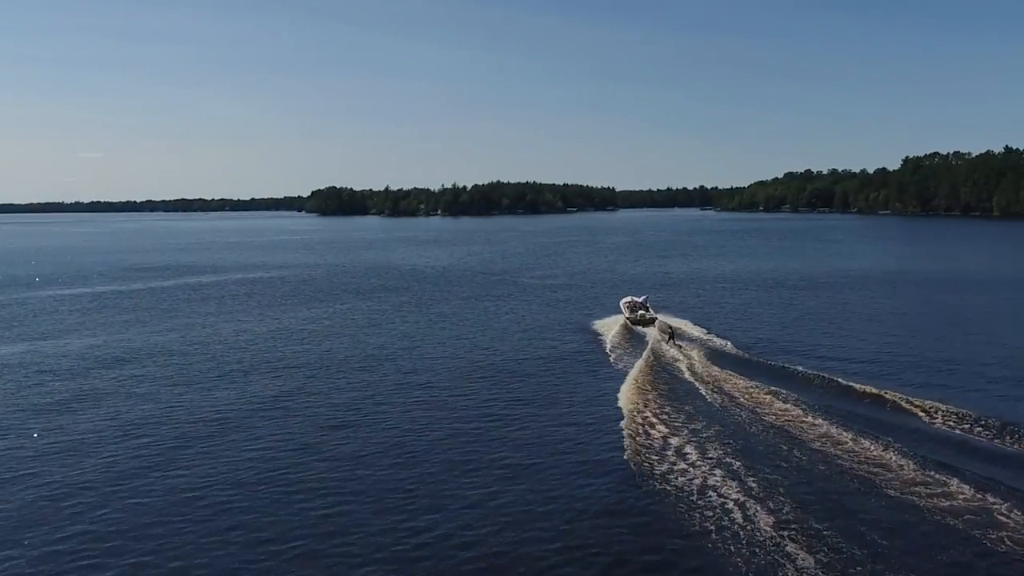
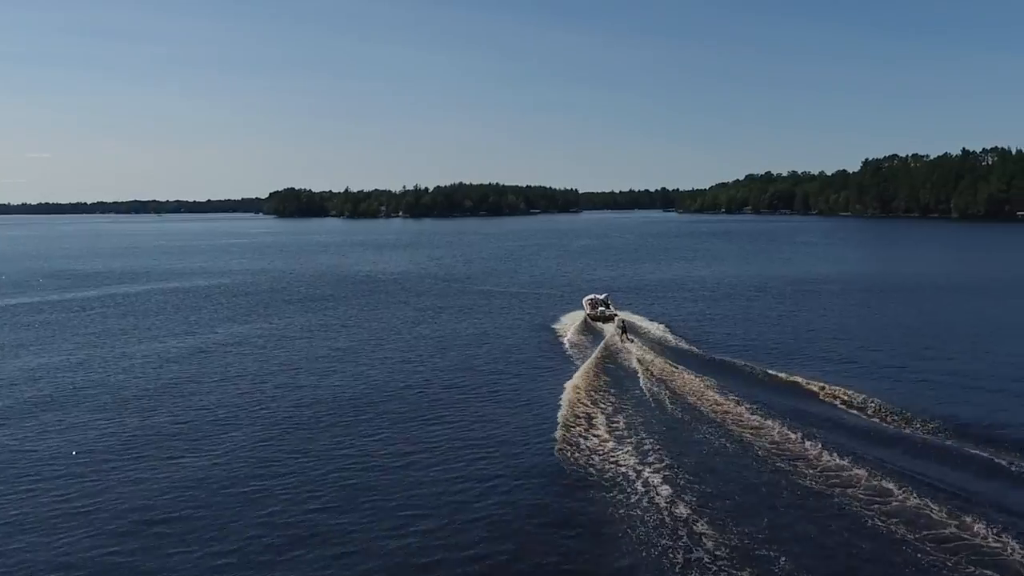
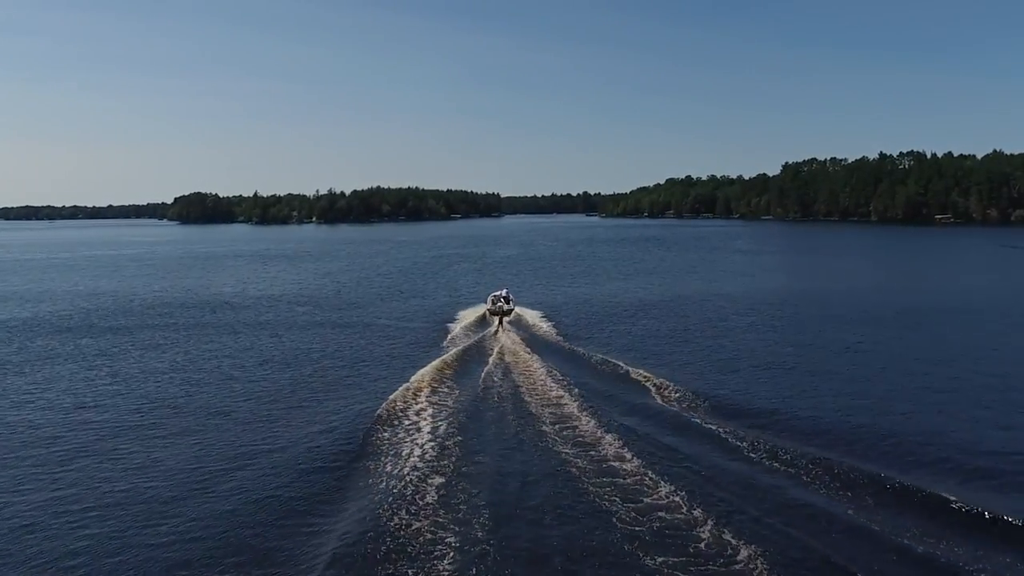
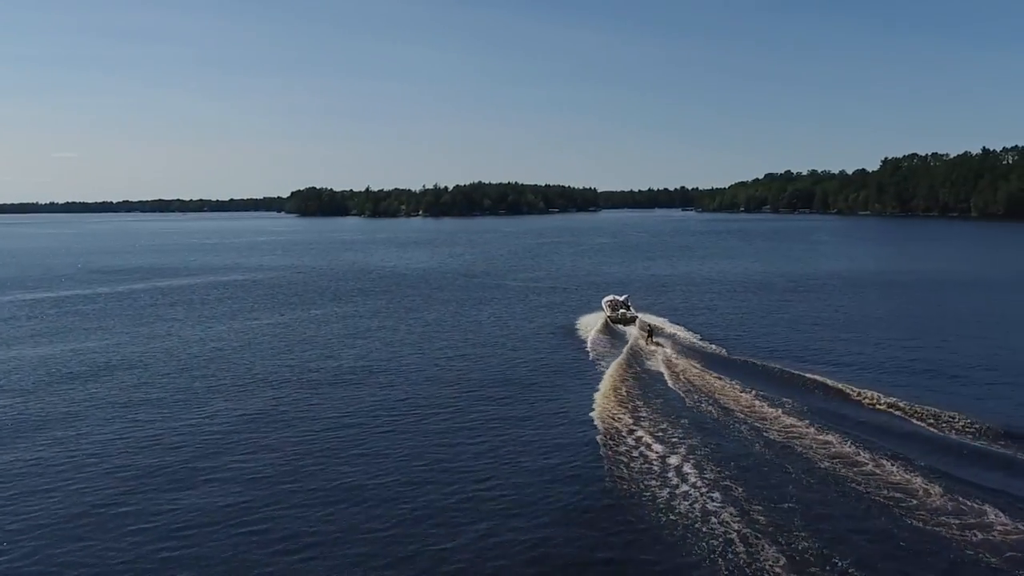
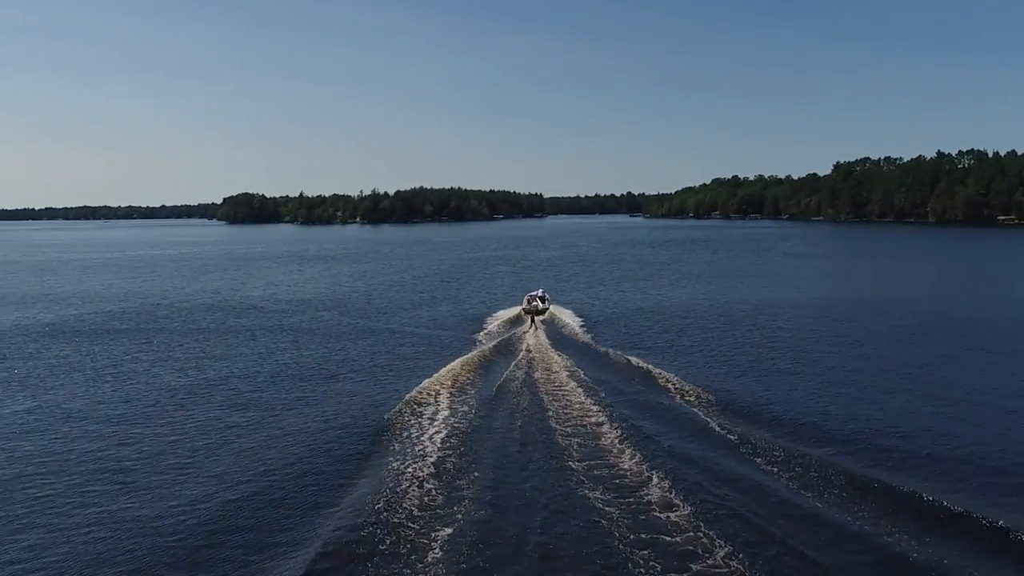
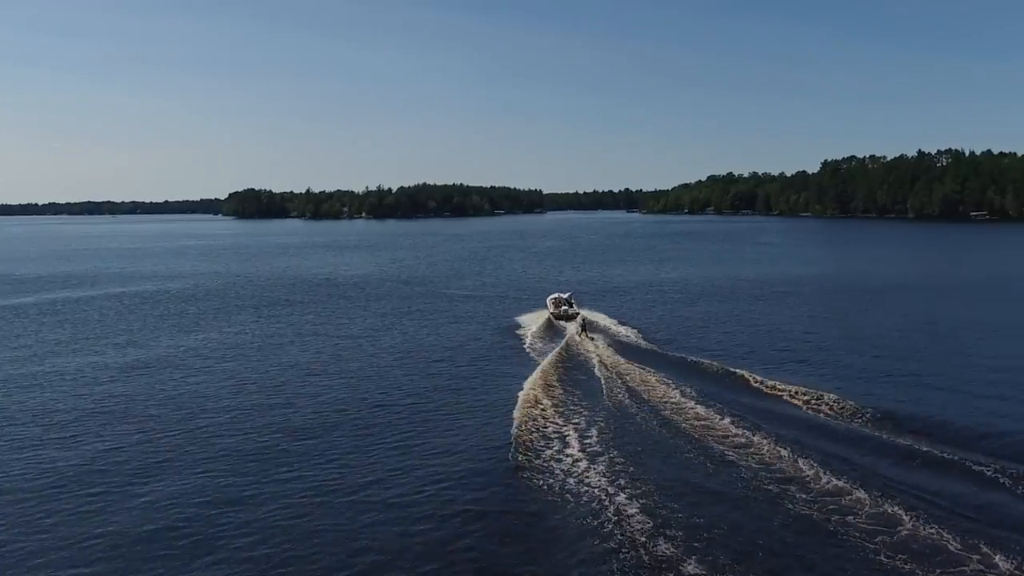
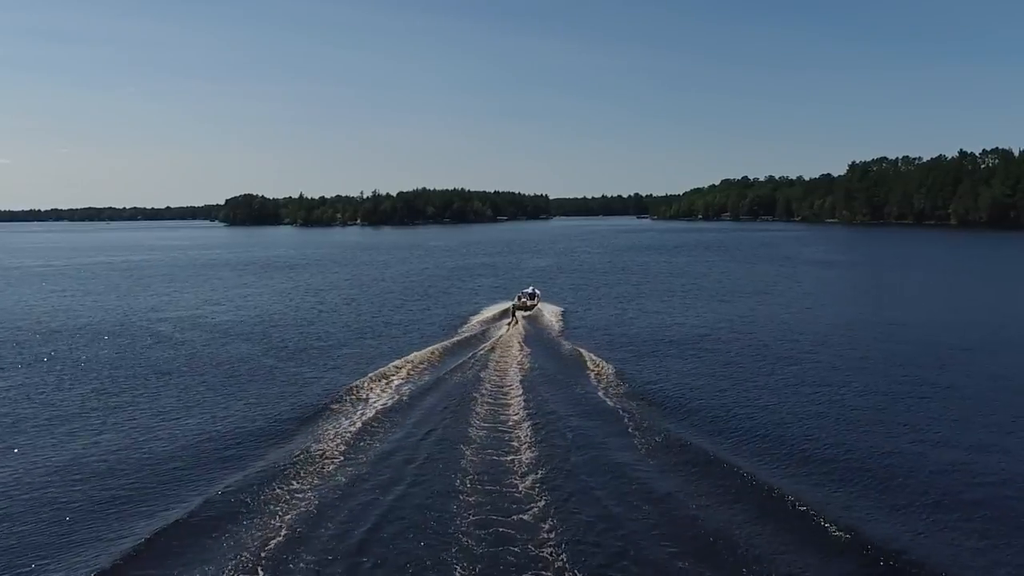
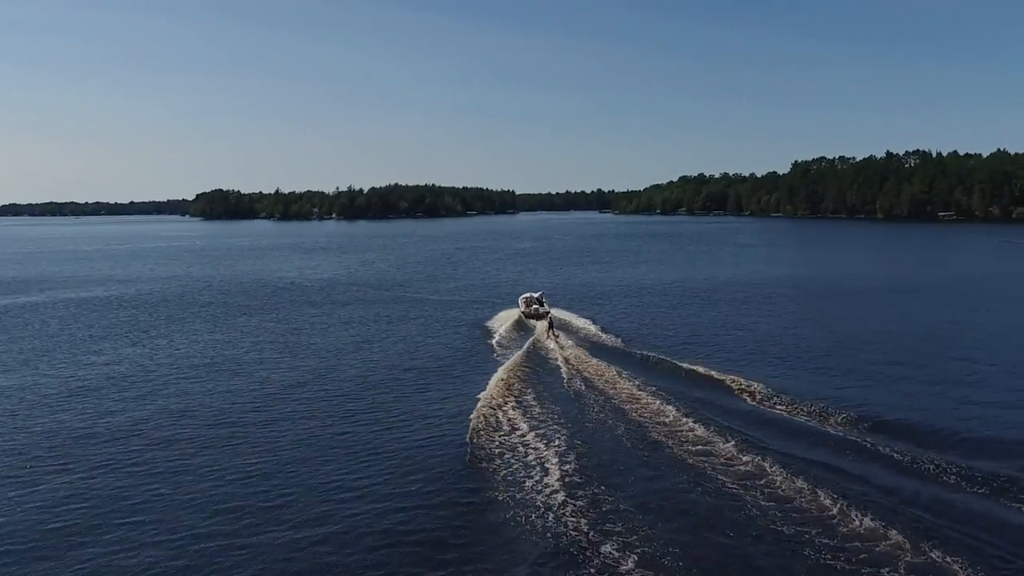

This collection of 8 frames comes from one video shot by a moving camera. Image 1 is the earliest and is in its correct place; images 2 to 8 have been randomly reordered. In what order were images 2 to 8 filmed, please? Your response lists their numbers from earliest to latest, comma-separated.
4, 2, 6, 8, 3, 5, 7
